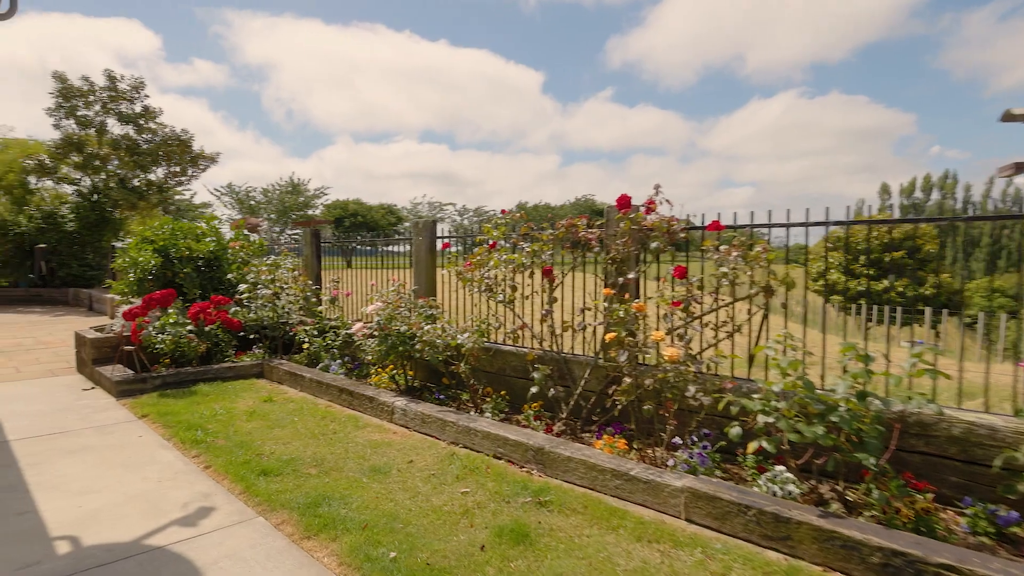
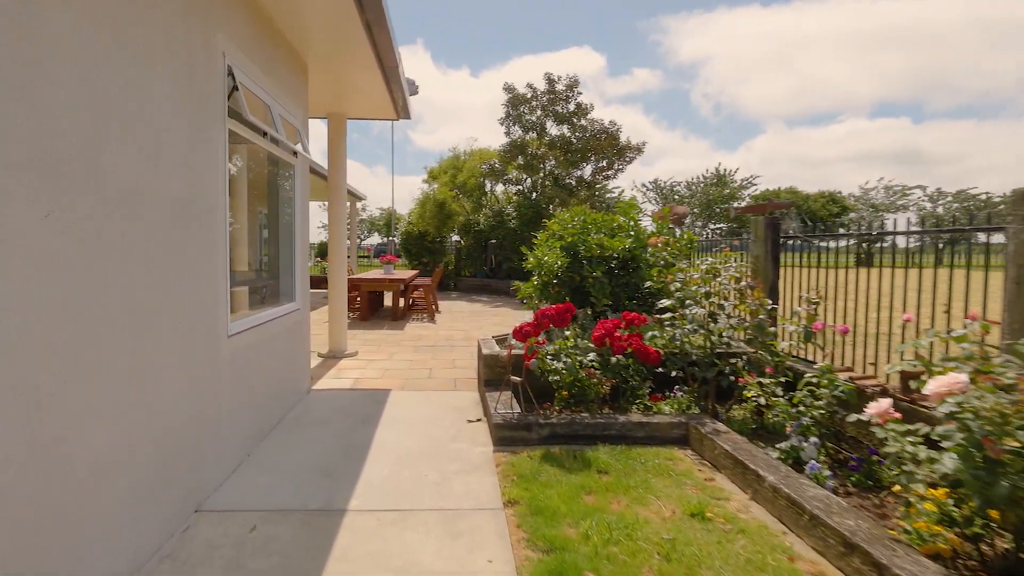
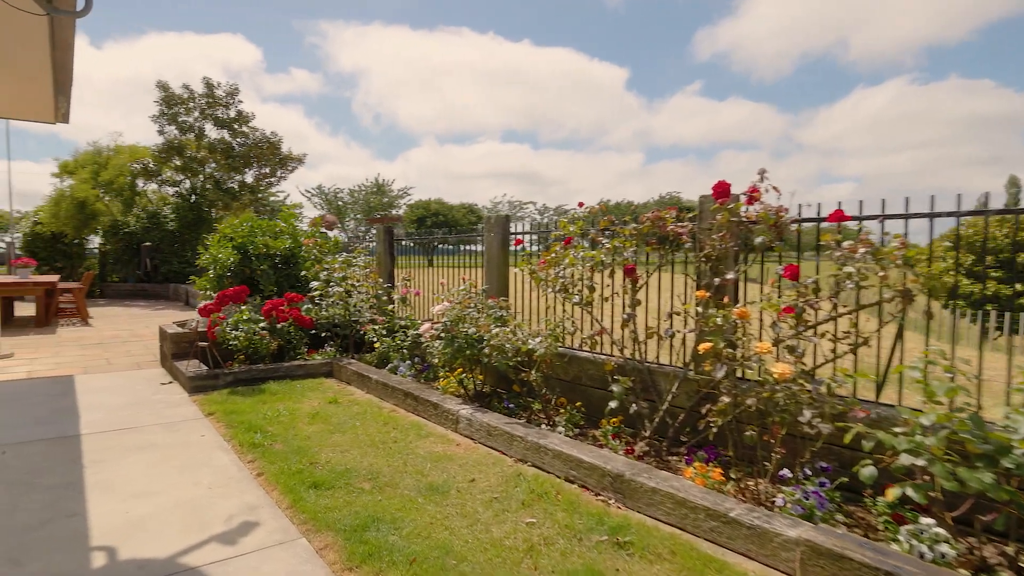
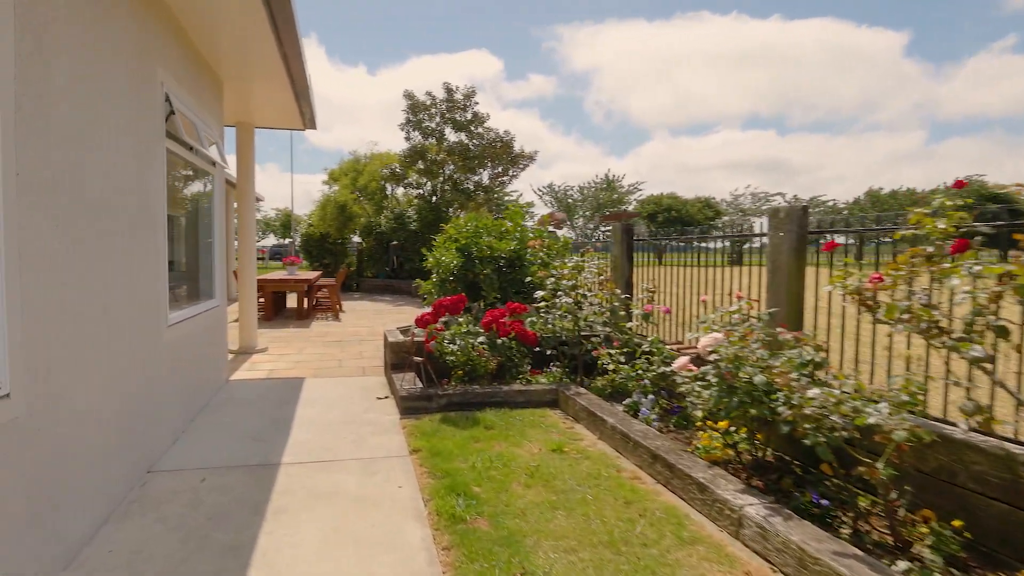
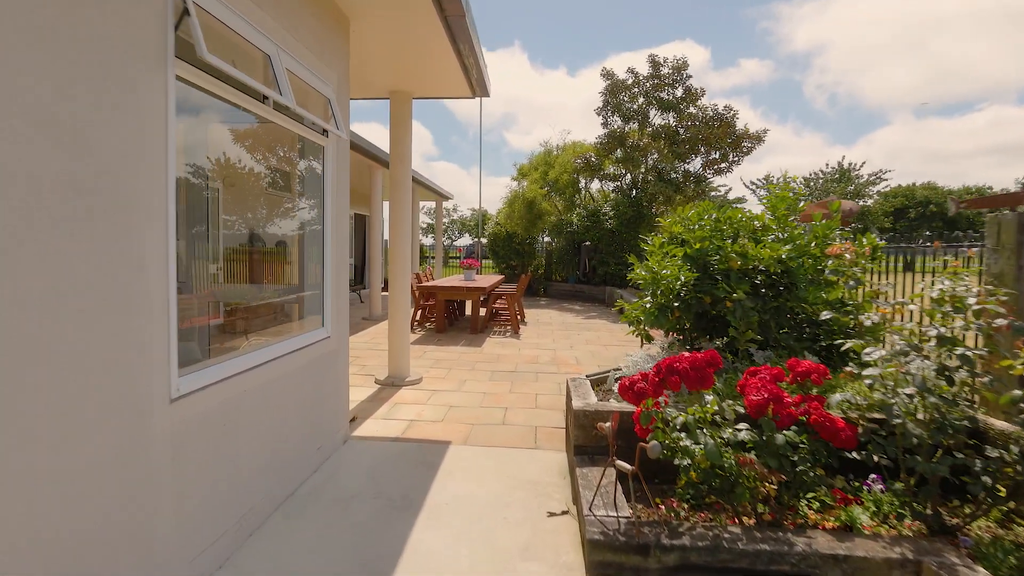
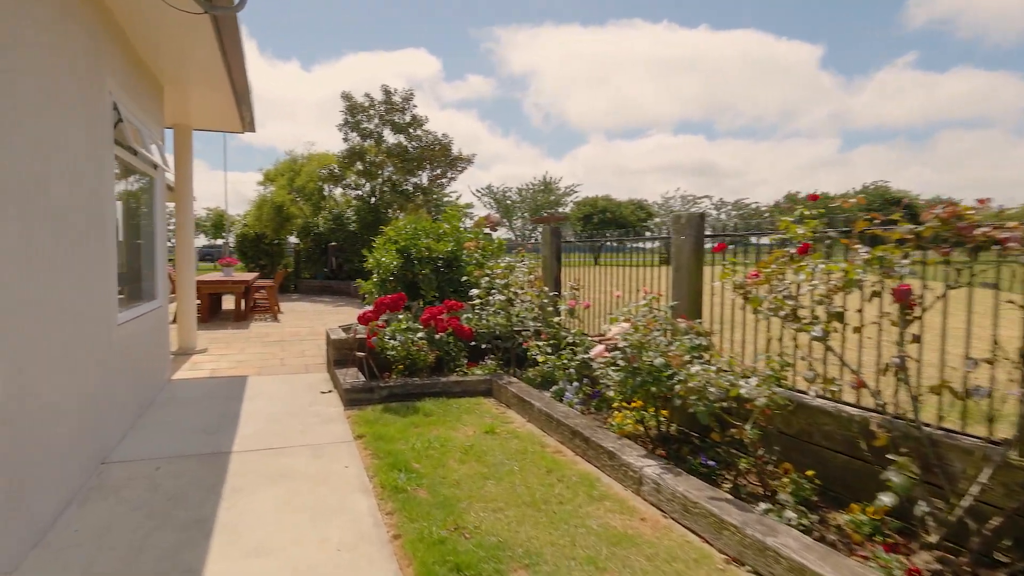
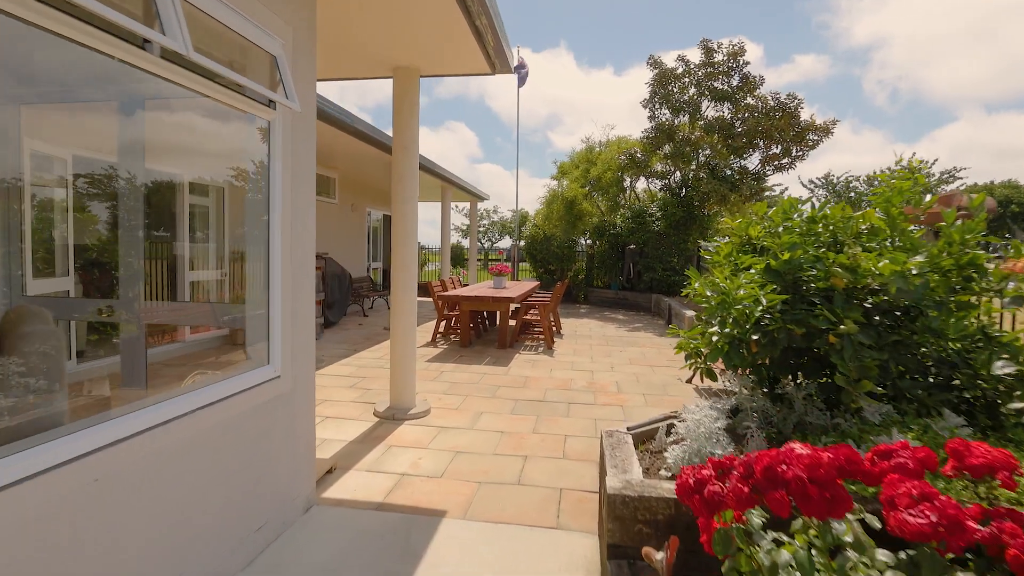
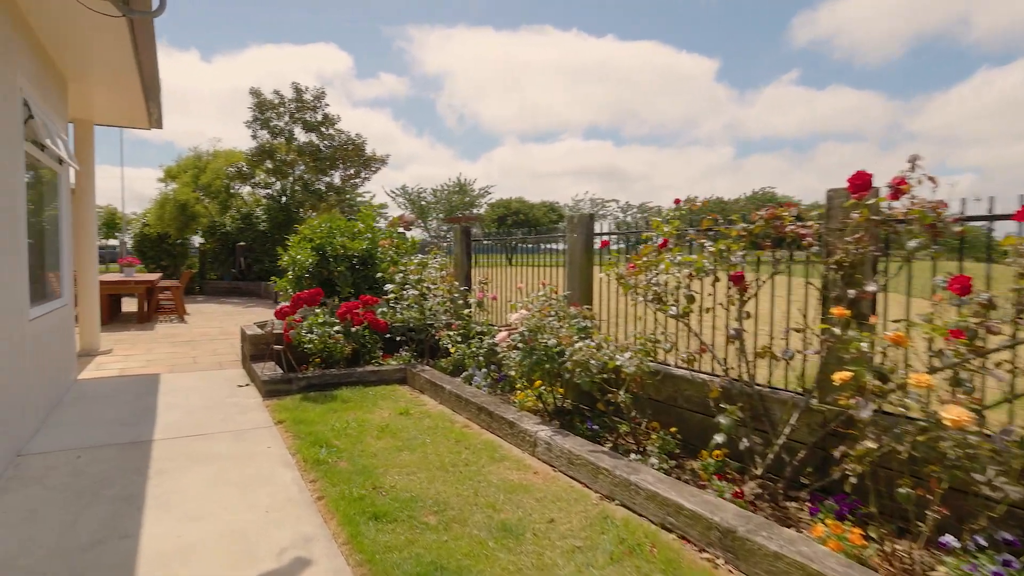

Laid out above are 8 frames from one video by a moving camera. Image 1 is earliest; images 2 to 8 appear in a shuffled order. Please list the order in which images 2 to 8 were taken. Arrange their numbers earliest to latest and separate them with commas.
3, 8, 6, 4, 2, 5, 7
